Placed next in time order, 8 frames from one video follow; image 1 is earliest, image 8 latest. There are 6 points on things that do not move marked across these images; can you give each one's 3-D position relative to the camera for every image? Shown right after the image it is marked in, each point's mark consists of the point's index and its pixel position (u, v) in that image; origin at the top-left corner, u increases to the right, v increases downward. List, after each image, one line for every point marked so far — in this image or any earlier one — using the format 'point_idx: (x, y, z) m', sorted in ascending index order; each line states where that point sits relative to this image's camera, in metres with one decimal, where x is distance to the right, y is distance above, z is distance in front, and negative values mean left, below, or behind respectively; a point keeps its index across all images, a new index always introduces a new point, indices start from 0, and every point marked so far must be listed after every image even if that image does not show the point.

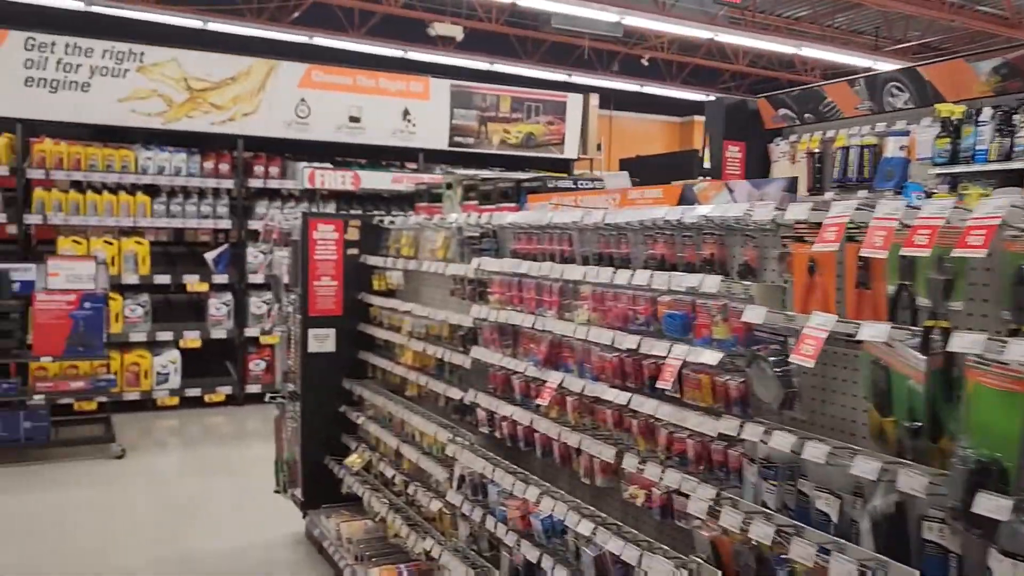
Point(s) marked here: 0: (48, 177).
0: (-3.5, +0.8, +6.2) m
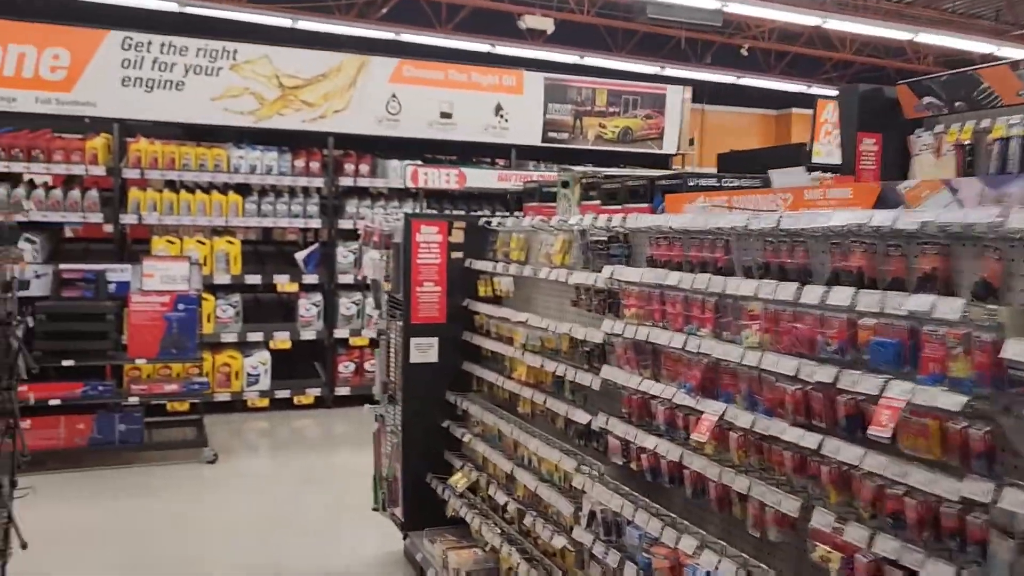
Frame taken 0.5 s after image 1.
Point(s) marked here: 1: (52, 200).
0: (-2.7, +0.8, +6.2) m
1: (-3.3, +0.6, +6.0) m
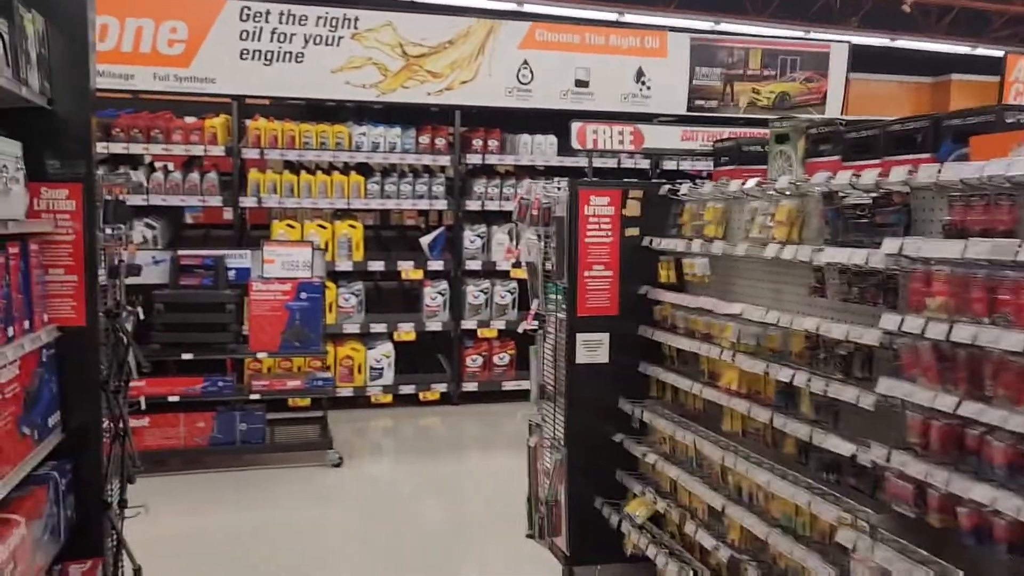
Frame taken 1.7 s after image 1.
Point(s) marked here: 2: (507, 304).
0: (-1.7, +0.9, +5.8) m
1: (-2.4, +0.7, +5.7) m
2: (0.0, -0.1, +6.4) m
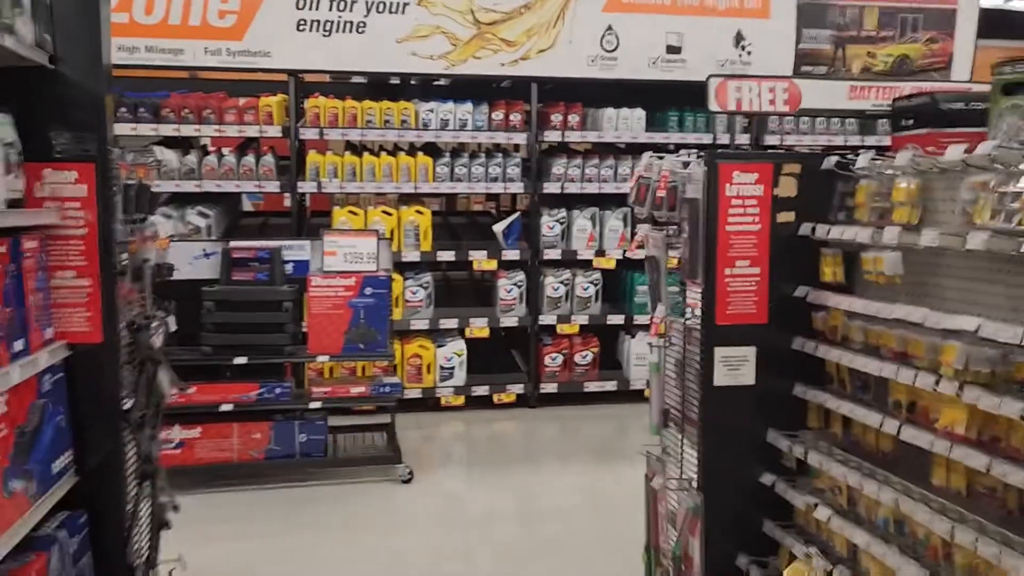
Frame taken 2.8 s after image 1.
0: (-1.2, +1.0, +5.3) m
1: (-1.8, +0.8, +5.2) m
2: (+0.5, -0.1, +5.8) m
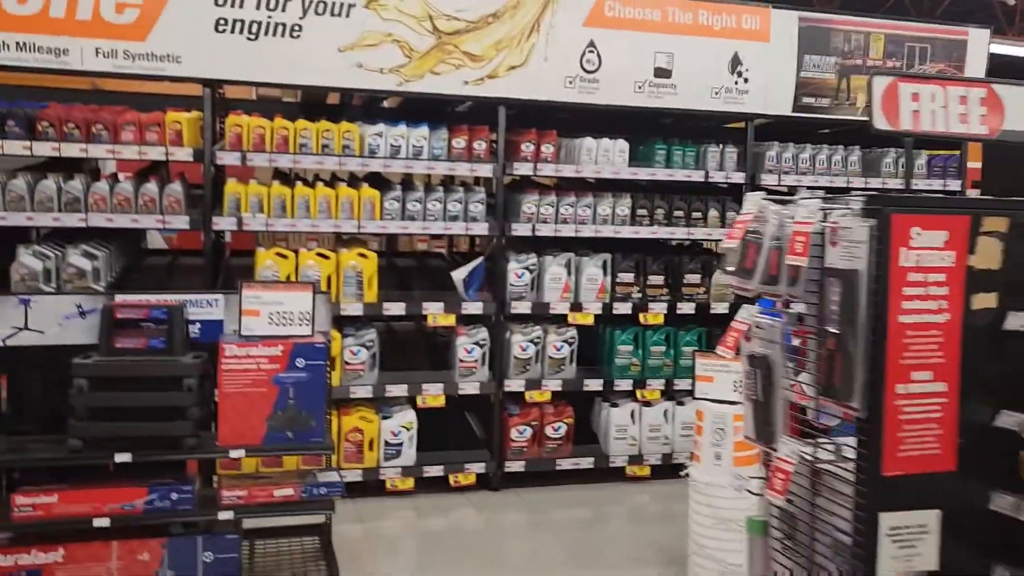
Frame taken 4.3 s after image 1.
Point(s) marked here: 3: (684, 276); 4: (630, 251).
0: (-1.4, +0.7, +4.3) m
1: (-2.0, +0.5, +4.2) m
2: (+0.3, -0.4, +4.9) m
3: (+1.1, +0.1, +5.1) m
4: (+0.7, +0.2, +5.2) m
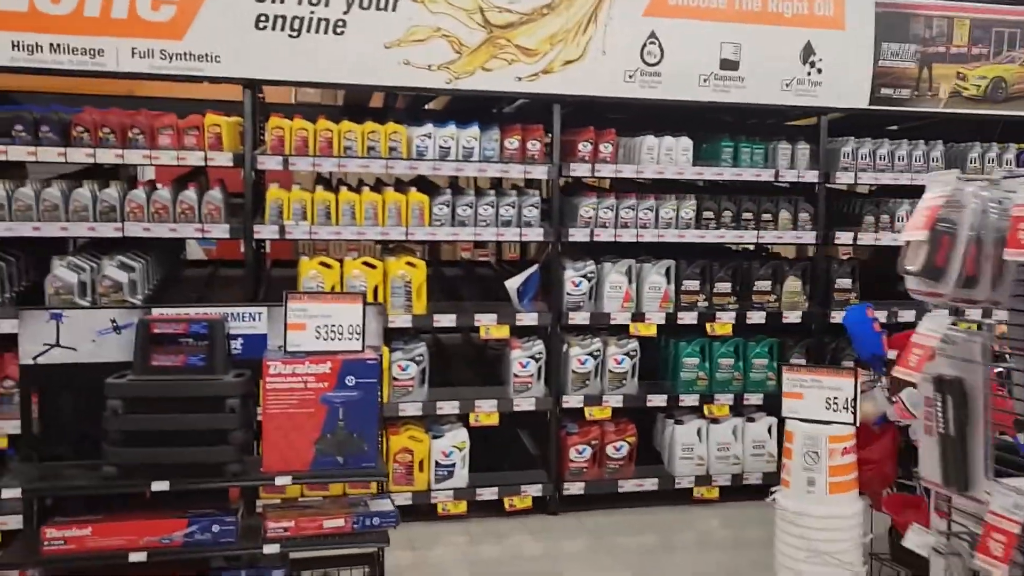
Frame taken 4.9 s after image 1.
0: (-1.1, +0.6, +4.1) m
1: (-1.7, +0.4, +4.0) m
2: (+0.6, -0.5, +4.6) m
3: (+1.4, 0.0, +4.8) m
4: (+1.1, +0.2, +4.9) m
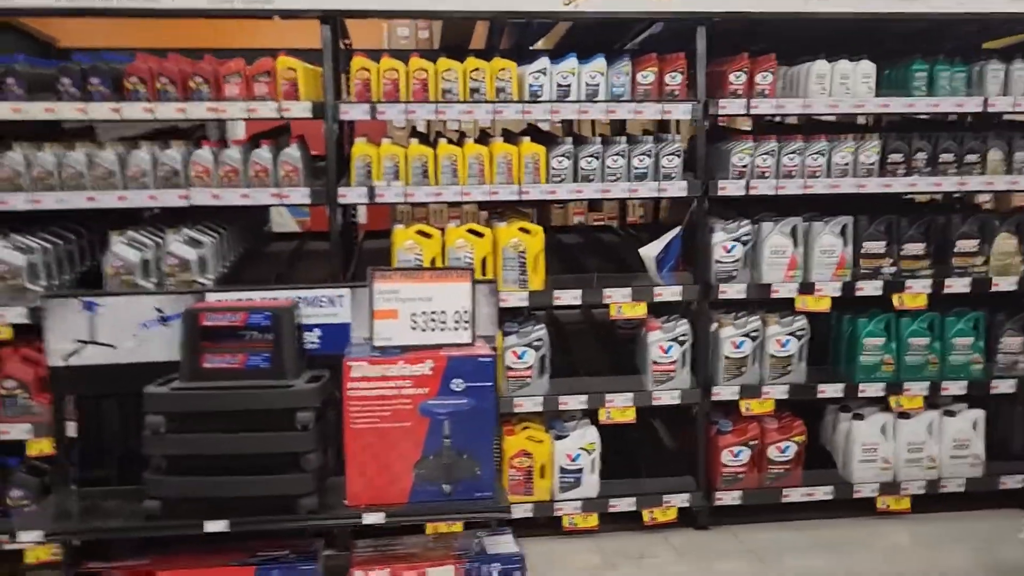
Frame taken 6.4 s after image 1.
0: (-0.6, +0.7, +3.4) m
1: (-1.2, +0.5, +3.4) m
2: (+1.2, -0.3, +3.7) m
3: (+2.0, +0.2, +3.8) m
4: (+1.7, +0.4, +3.9) m
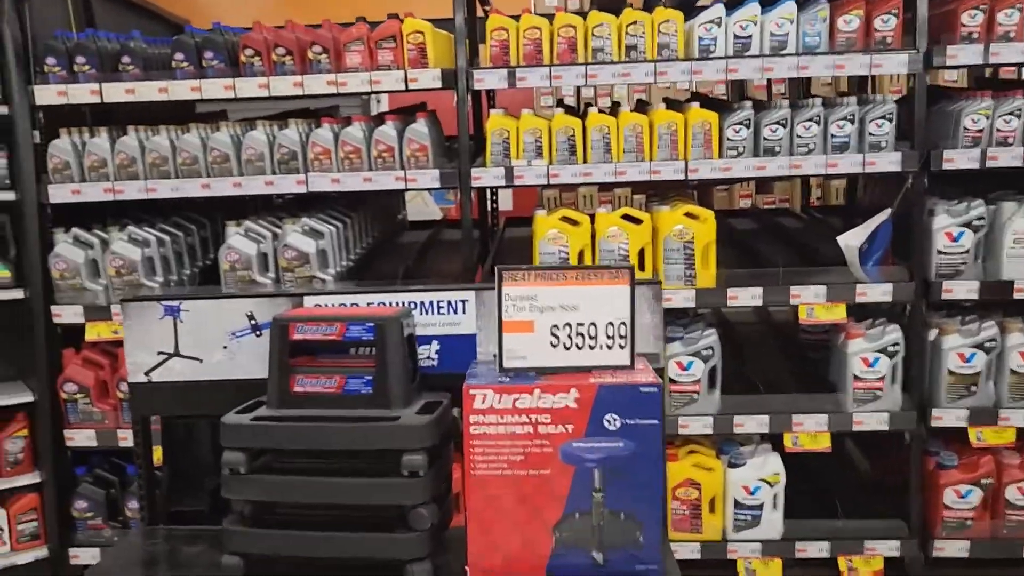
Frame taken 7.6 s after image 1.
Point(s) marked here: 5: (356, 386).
0: (0.0, +0.7, +2.9) m
1: (-0.6, +0.5, +3.0) m
2: (+1.8, -0.3, +2.9) m
3: (+2.6, +0.2, +2.8) m
4: (+2.3, +0.4, +3.0) m
5: (-0.3, -0.2, +1.7) m
